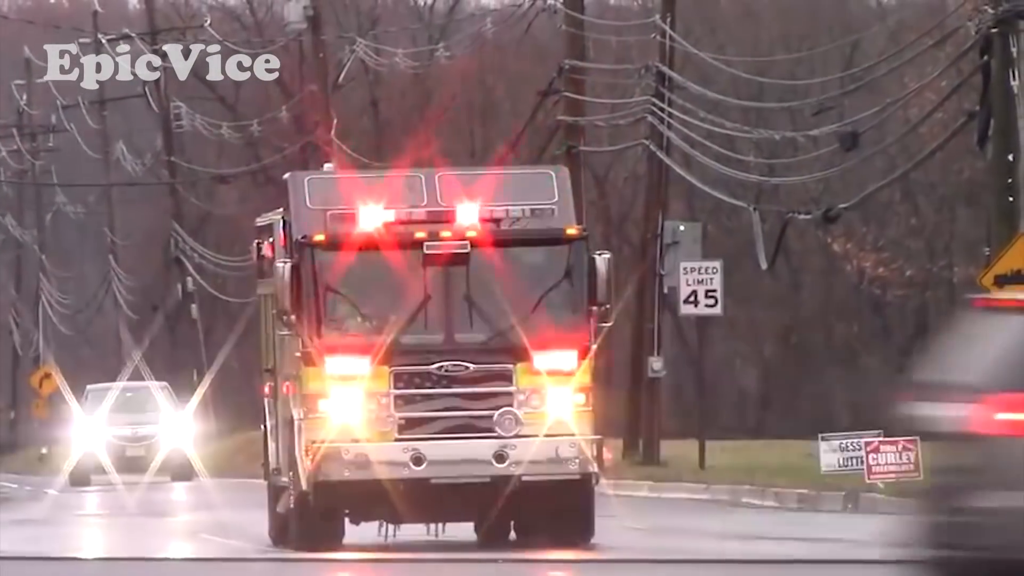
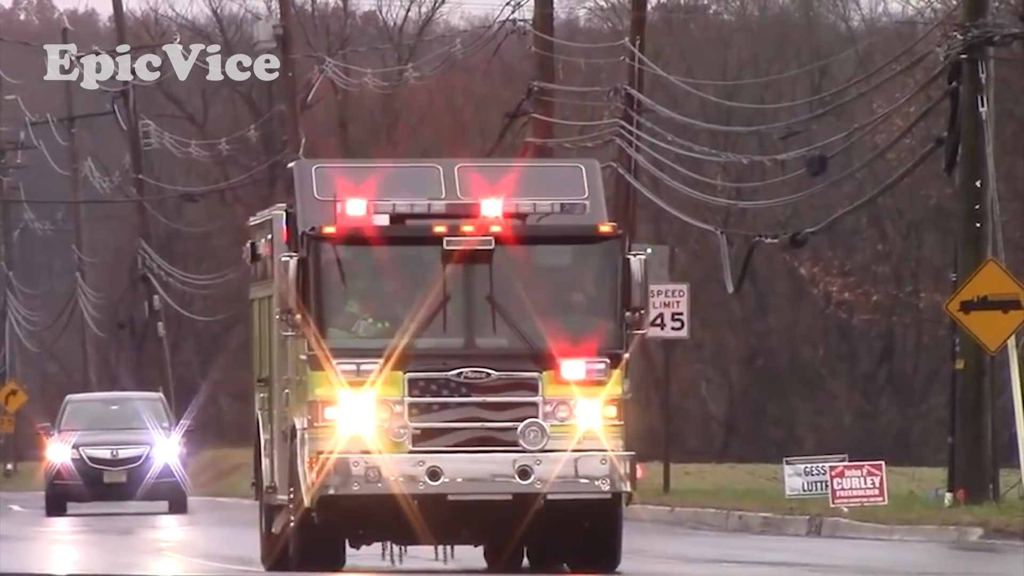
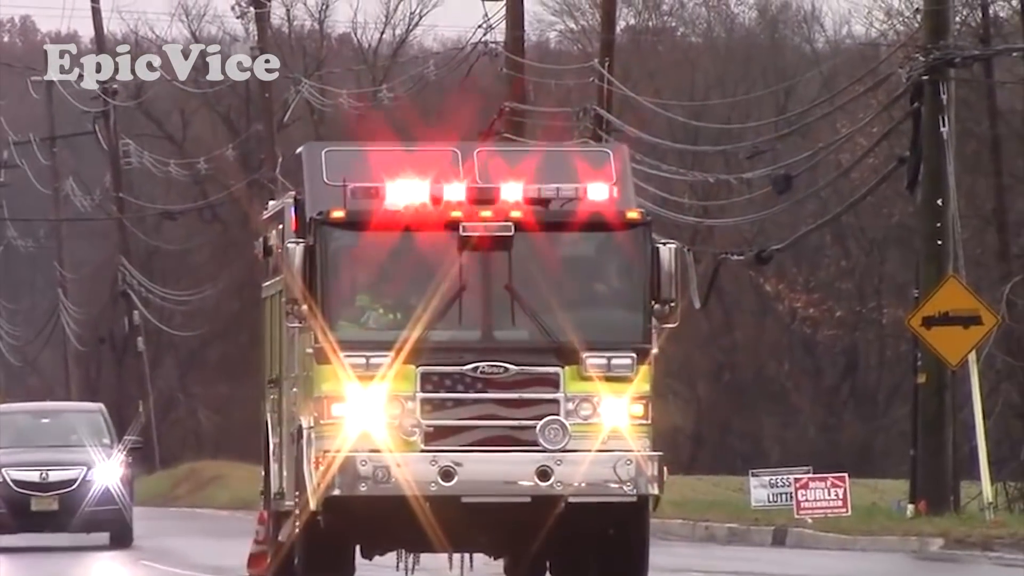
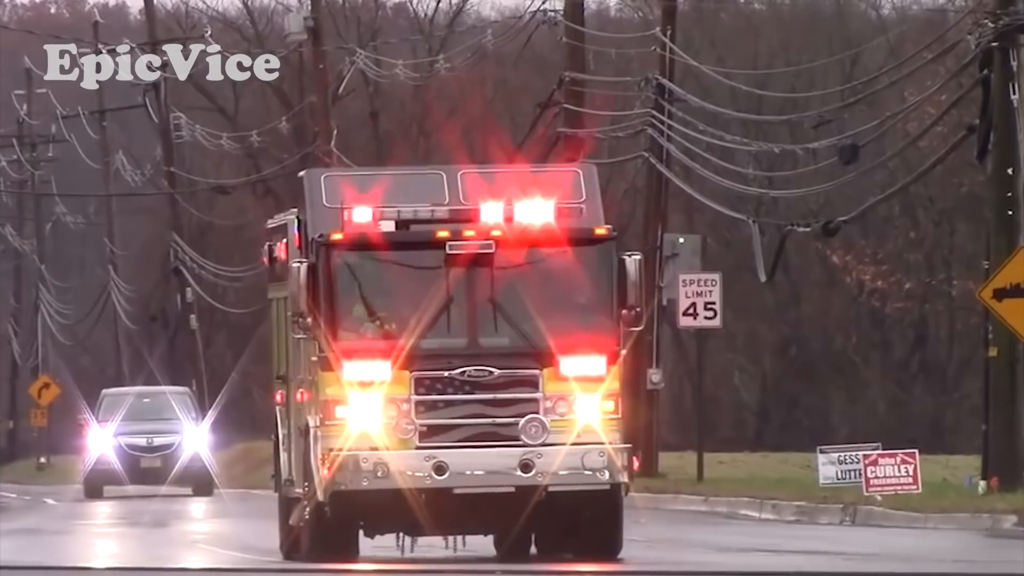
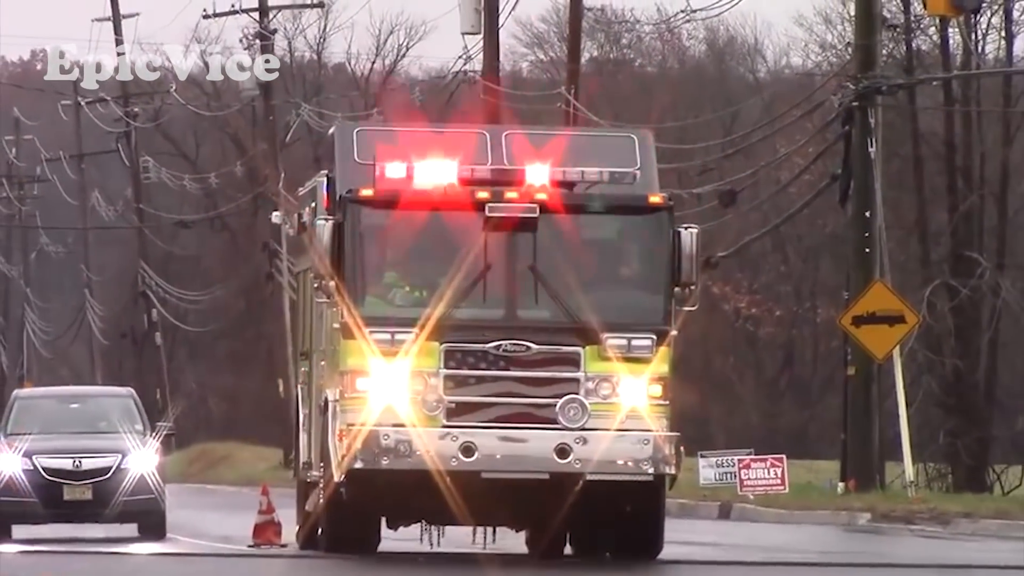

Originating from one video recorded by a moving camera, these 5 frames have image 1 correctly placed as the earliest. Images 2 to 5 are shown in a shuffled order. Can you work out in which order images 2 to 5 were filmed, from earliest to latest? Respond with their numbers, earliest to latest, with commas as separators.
4, 2, 3, 5
